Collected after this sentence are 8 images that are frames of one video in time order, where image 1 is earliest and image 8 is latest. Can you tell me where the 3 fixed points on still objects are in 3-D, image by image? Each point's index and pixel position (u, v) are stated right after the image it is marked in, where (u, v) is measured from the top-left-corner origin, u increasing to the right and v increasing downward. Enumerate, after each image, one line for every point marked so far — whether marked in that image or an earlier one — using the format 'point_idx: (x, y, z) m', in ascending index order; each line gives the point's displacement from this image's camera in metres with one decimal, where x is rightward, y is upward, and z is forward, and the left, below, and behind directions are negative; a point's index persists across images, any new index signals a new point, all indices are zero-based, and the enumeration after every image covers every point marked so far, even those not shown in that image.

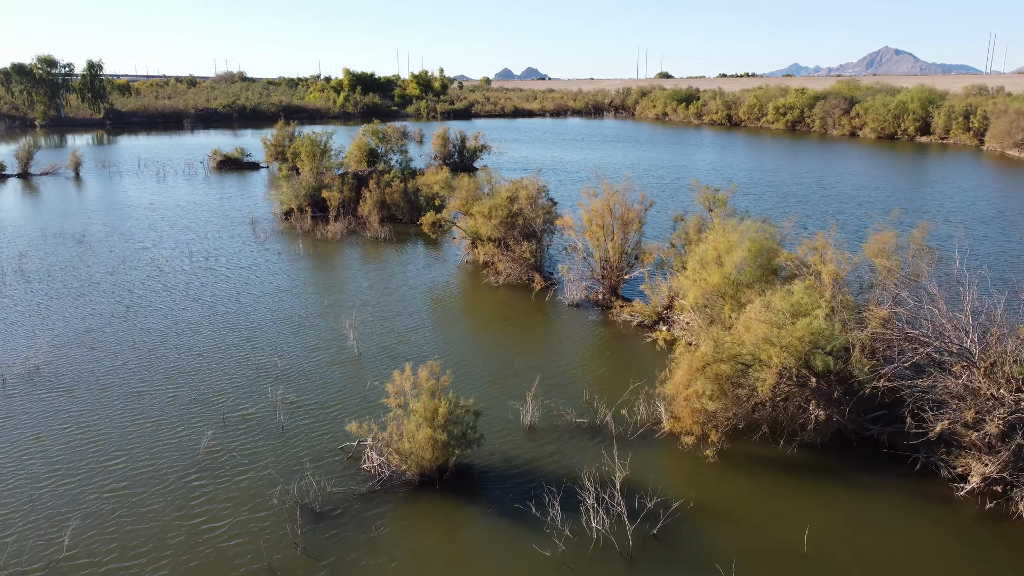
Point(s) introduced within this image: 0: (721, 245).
0: (+4.8, +1.0, +18.5) m
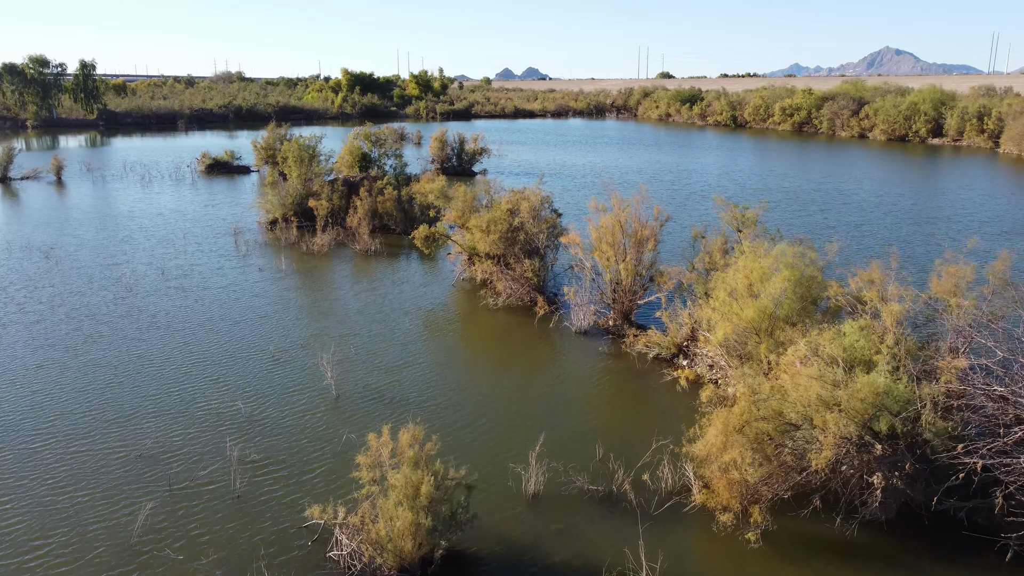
0: (+4.8, +0.4, +16.1) m
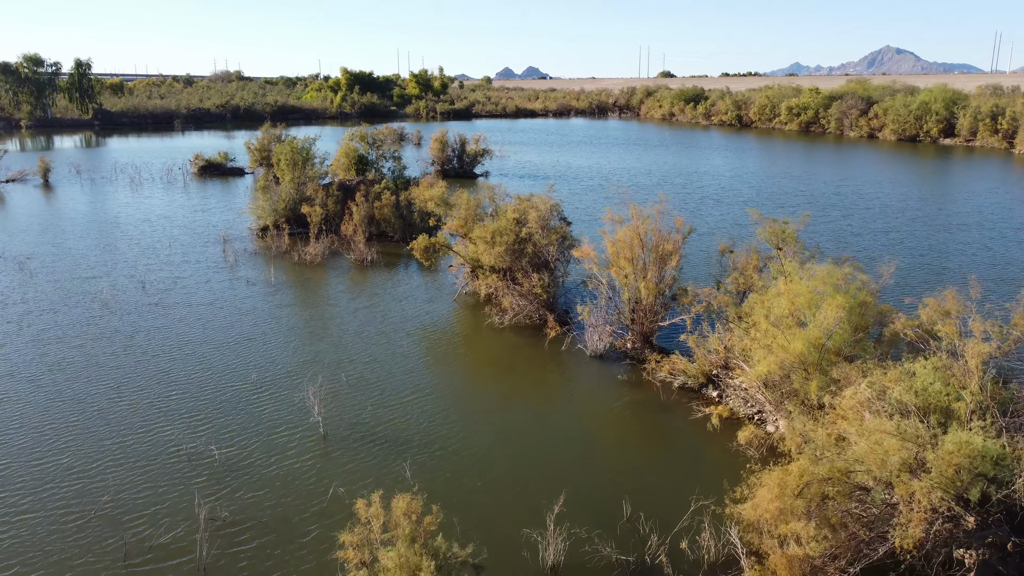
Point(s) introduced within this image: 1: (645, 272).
0: (+5.0, -0.1, +14.1) m
1: (+3.1, +0.4, +19.0) m
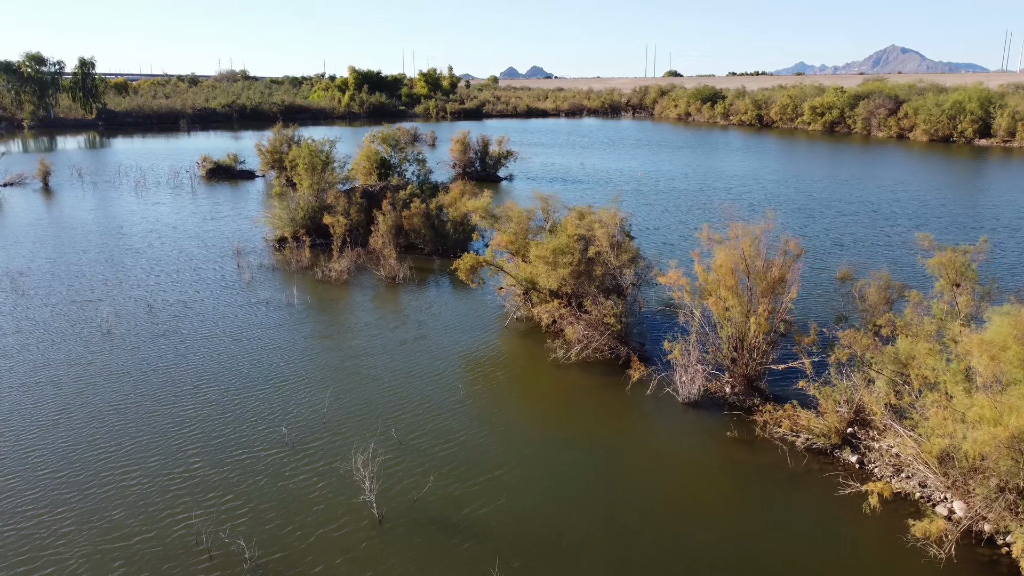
0: (+6.6, -0.8, +10.9) m
1: (+4.7, -0.3, +15.8) m
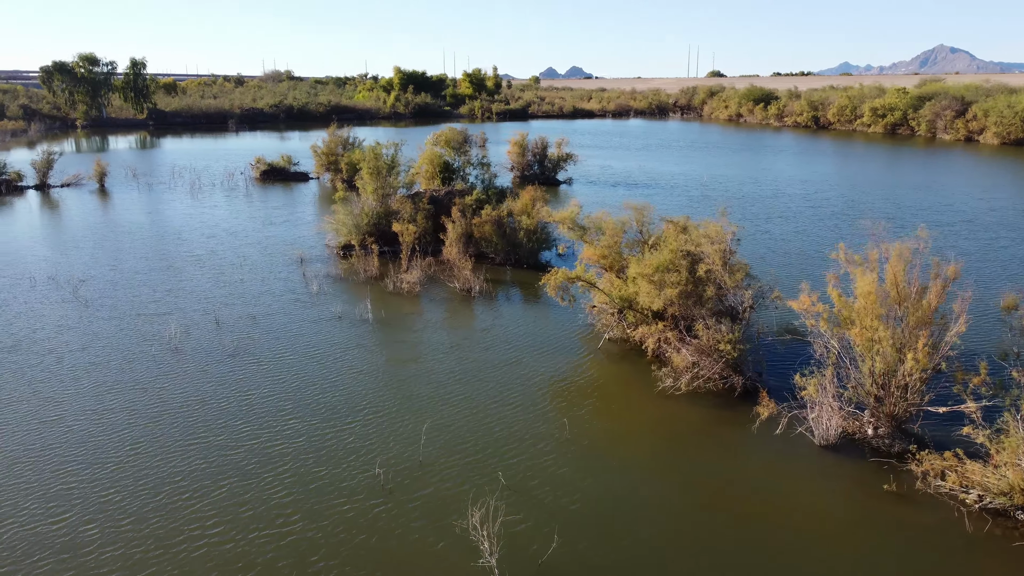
0: (+8.4, -1.3, +8.9) m
1: (+6.8, -0.8, +13.8) m
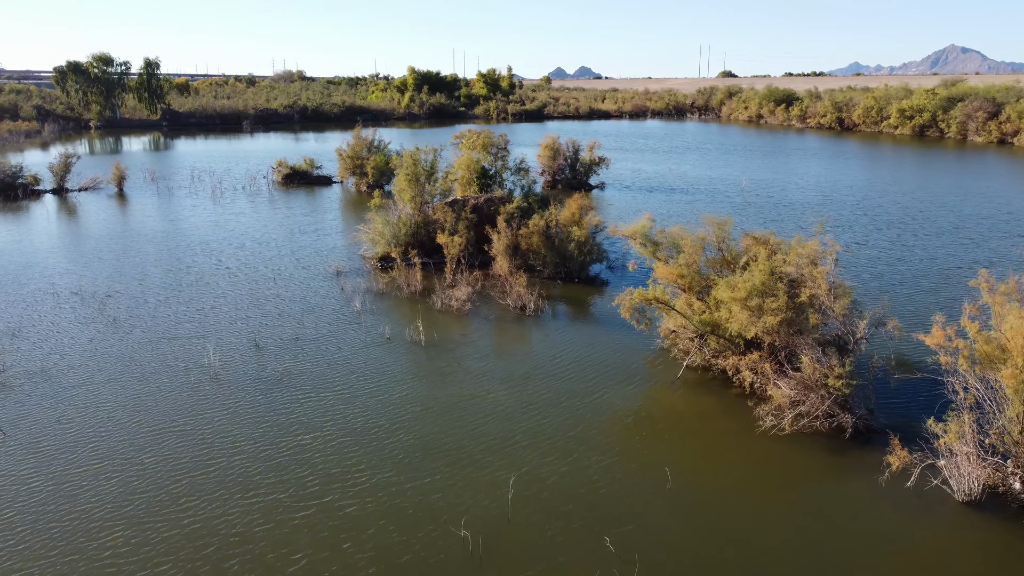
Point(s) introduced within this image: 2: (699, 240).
0: (+9.9, -1.9, +7.1) m
1: (+8.3, -1.4, +12.0) m
2: (+4.4, +1.1, +19.0) m
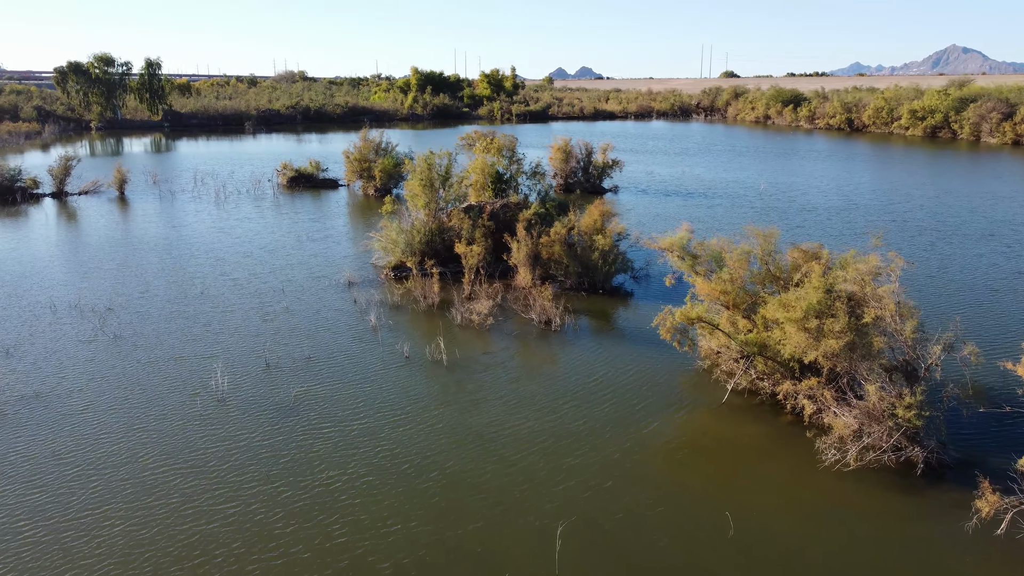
0: (+10.6, -2.3, +5.7) m
1: (+9.0, -1.8, +10.7) m
2: (+5.1, +0.8, +17.6) m
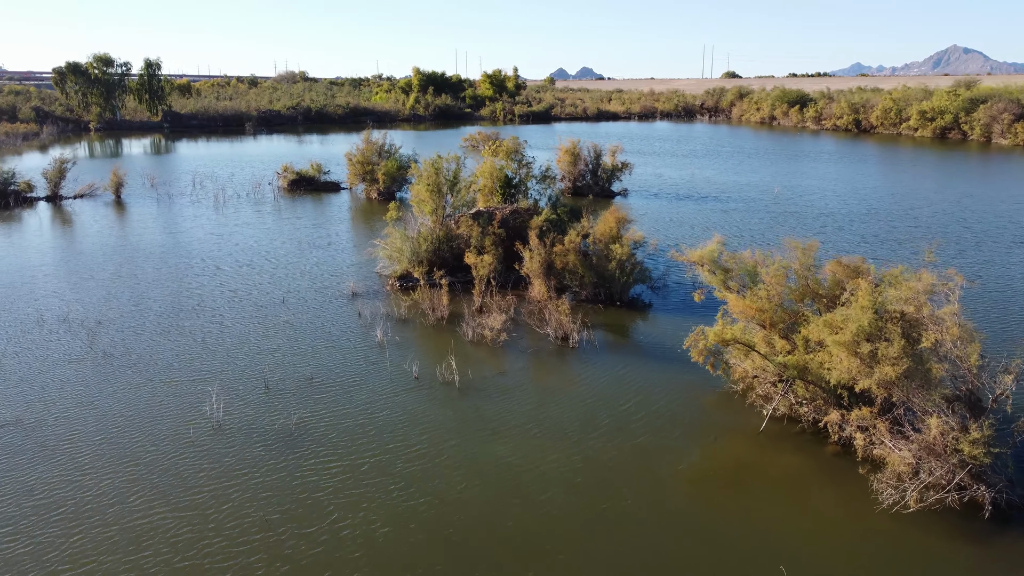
0: (+10.9, -2.6, +4.4) m
1: (+9.4, -2.1, +9.3) m
2: (+5.5, +0.4, +16.3) m
